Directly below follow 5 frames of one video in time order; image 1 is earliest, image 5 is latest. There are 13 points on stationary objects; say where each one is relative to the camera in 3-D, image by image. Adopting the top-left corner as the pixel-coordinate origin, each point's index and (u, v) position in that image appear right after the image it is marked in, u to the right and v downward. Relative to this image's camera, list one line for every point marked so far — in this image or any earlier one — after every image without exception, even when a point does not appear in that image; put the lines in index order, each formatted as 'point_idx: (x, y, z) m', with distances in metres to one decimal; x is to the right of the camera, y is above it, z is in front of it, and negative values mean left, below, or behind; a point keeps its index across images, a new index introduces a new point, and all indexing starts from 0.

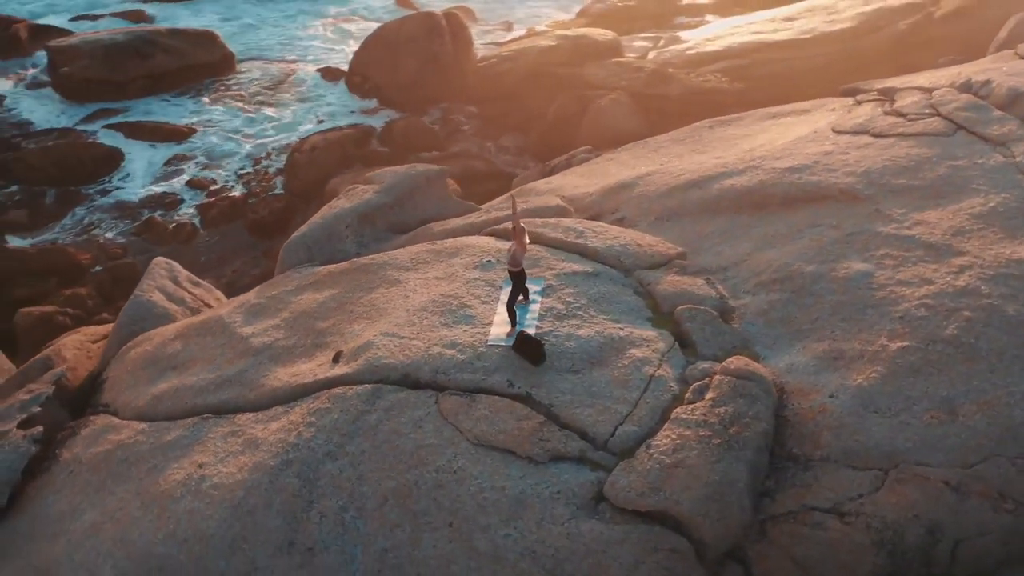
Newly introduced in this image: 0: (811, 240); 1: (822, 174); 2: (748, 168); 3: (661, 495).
0: (+1.5, +0.2, +5.5) m
1: (+1.7, +0.6, +6.0) m
2: (+1.3, +0.7, +6.3) m
3: (+0.5, -0.8, +4.1) m
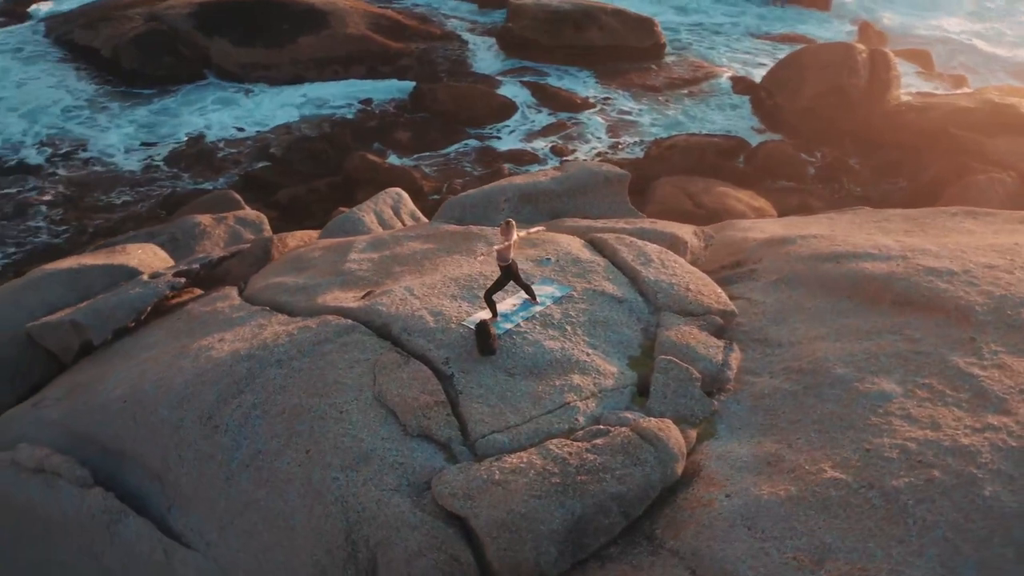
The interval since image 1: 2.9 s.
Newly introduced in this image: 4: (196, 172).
0: (+1.6, -0.3, +4.8) m
1: (+2.1, 0.0, +5.1) m
2: (+2.0, +0.2, +5.5) m
3: (-0.2, -0.8, +4.1) m
4: (-3.2, +1.2, +11.2) m
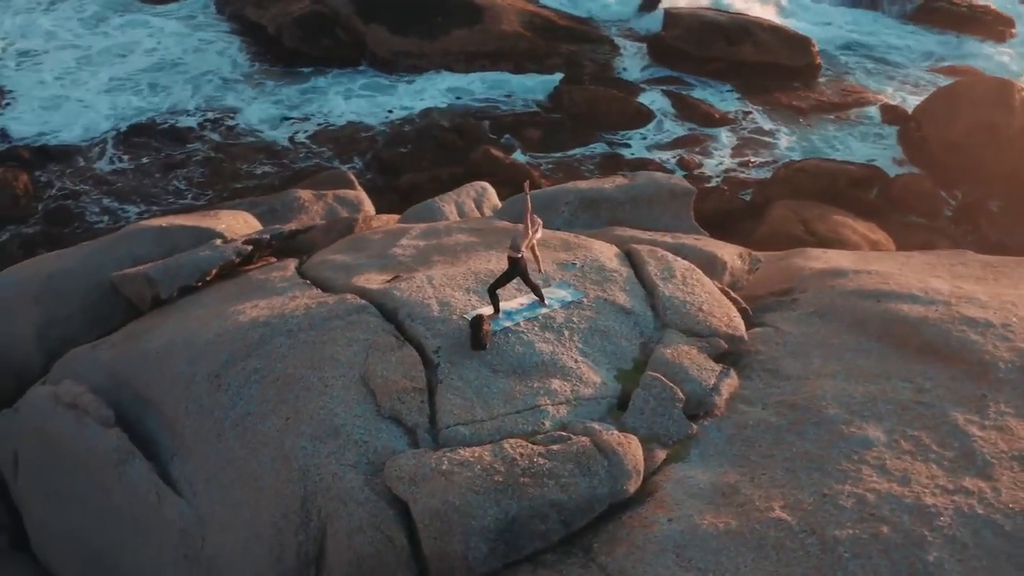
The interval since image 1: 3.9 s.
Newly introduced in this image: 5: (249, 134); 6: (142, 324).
0: (+1.5, -0.4, +4.6) m
1: (+2.1, -0.2, +4.8) m
2: (+2.1, -0.1, +5.2) m
3: (-0.4, -0.8, +4.1) m
4: (-1.9, +1.5, +11.7) m
5: (-2.9, +1.7, +12.0) m
6: (-2.2, -0.2, +6.4) m
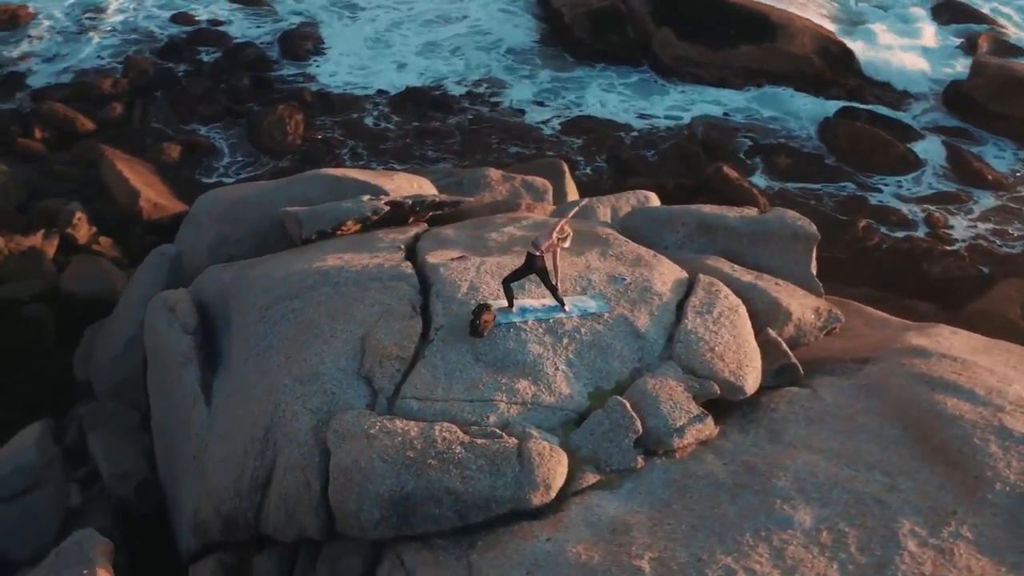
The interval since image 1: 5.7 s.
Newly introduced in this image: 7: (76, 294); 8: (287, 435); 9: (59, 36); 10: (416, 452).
0: (+1.3, -0.7, +4.2) m
1: (+1.9, -0.6, +4.2) m
2: (+2.0, -0.5, +4.6) m
3: (-0.7, -0.6, +4.4) m
4: (+0.7, +1.6, +12.0) m
5: (0.0, +2.0, +12.5) m
6: (-1.5, +0.2, +7.0) m
7: (-3.4, 0.0, +8.6) m
8: (-1.0, -0.6, +4.6) m
9: (-5.7, +3.2, +13.8) m
10: (-0.4, -0.6, +4.2) m
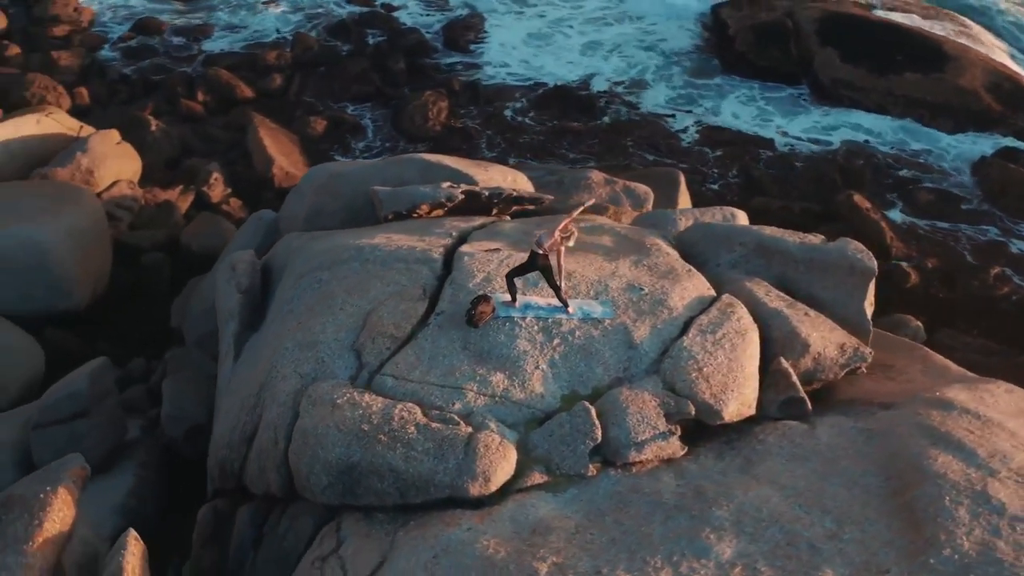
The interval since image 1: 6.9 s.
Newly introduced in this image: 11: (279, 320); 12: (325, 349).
0: (+1.0, -0.8, +4.0) m
1: (+1.6, -0.8, +3.9) m
2: (+1.9, -0.7, +4.3) m
3: (-0.8, -0.5, +4.5) m
4: (+2.2, +1.4, +11.7) m
5: (+1.6, +1.9, +12.4) m
6: (-1.1, +0.4, +7.3) m
7: (-2.7, +0.3, +9.2) m
8: (-1.1, -0.5, +4.8) m
9: (-3.6, +3.8, +14.7) m
10: (-0.6, -0.6, +4.3) m
11: (-1.2, -0.2, +5.5) m
12: (-0.8, -0.3, +4.9) m
